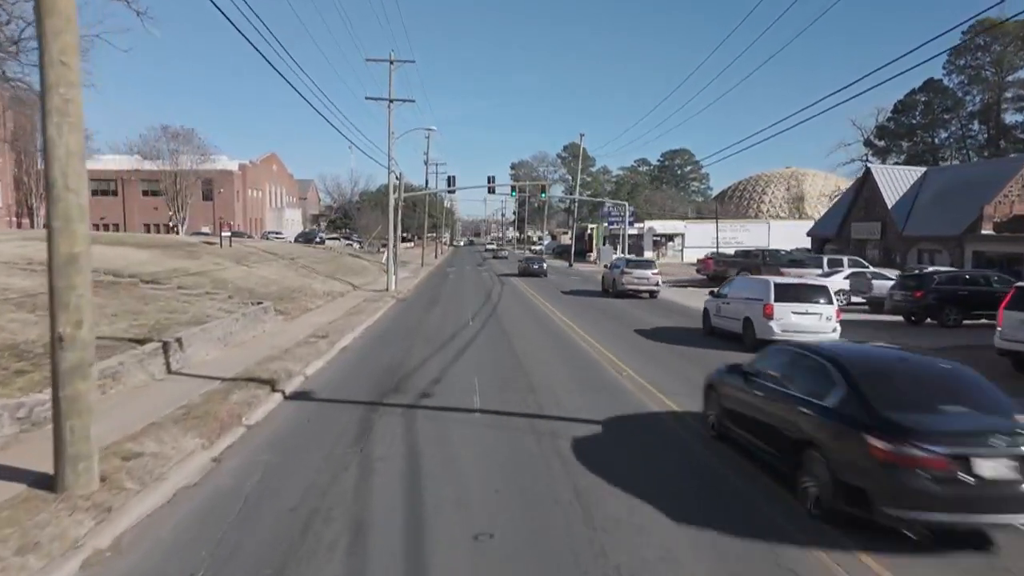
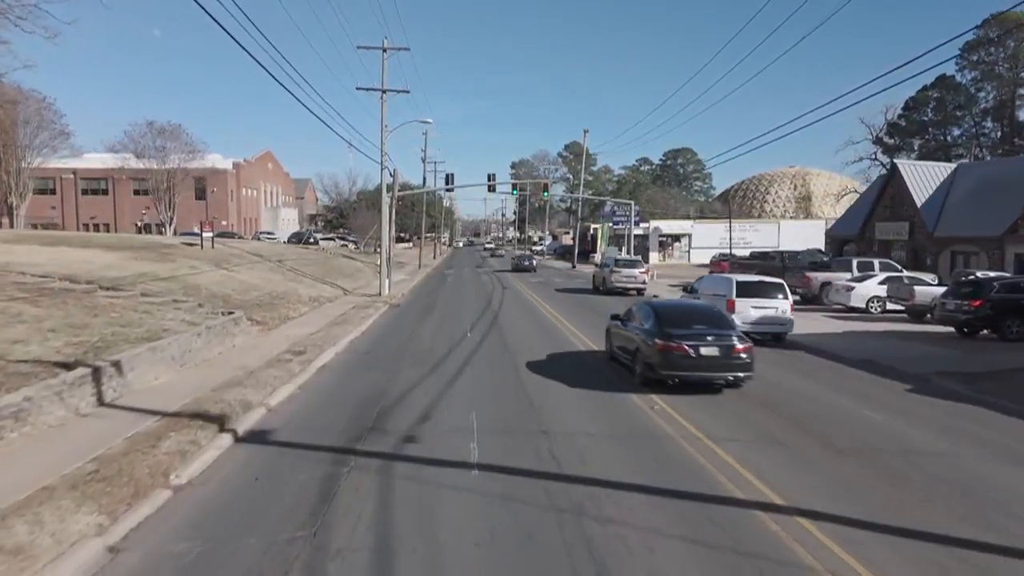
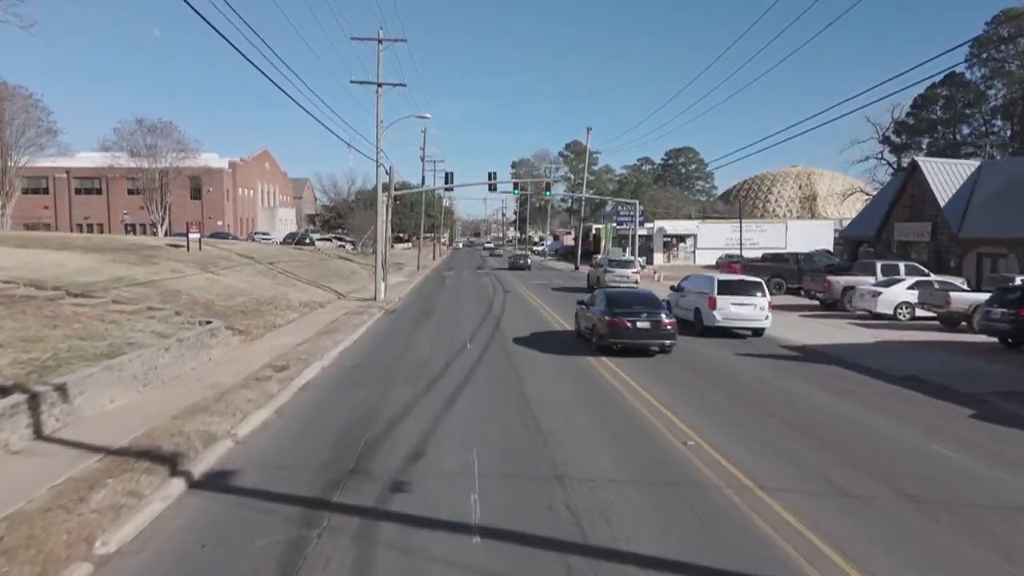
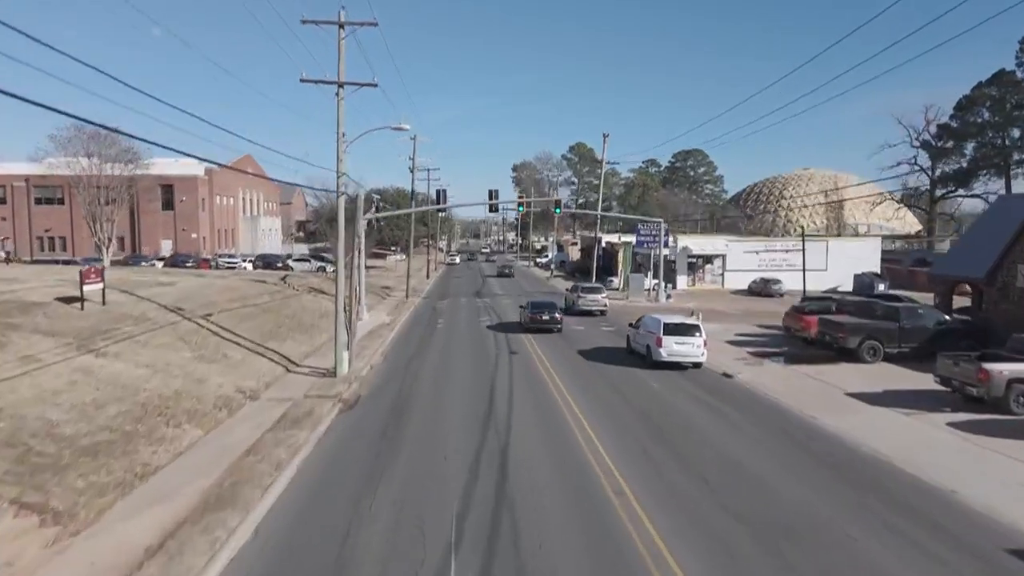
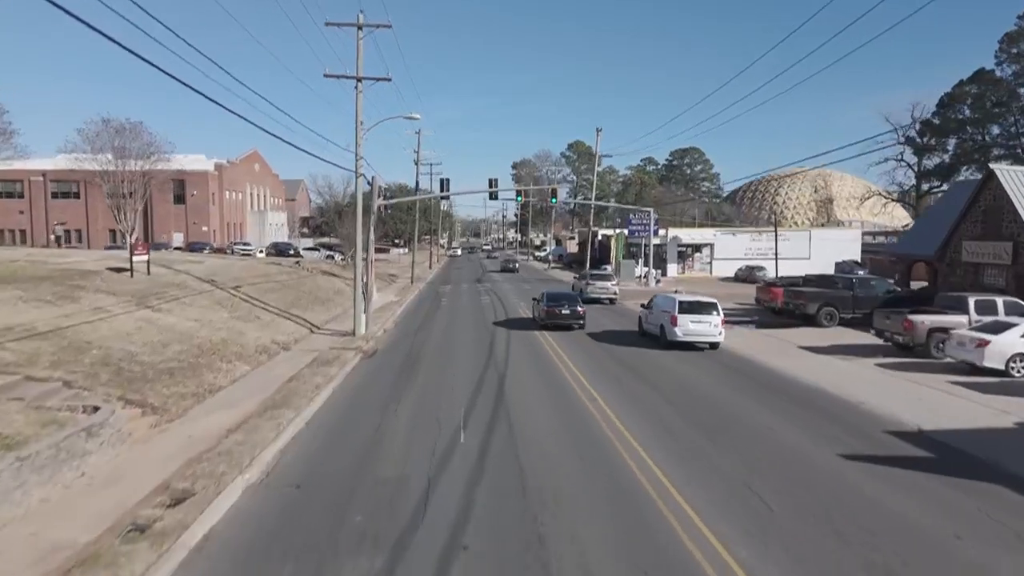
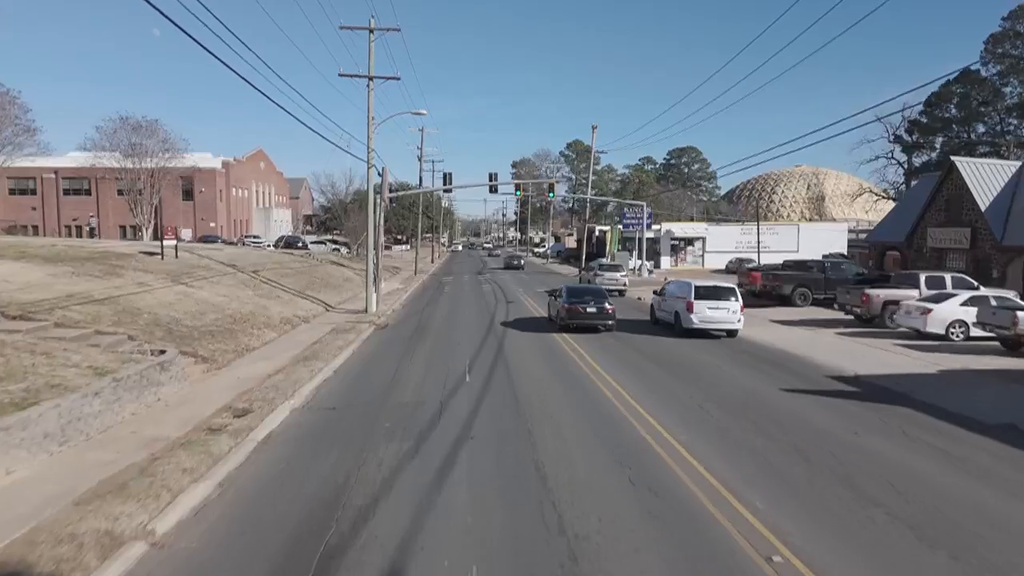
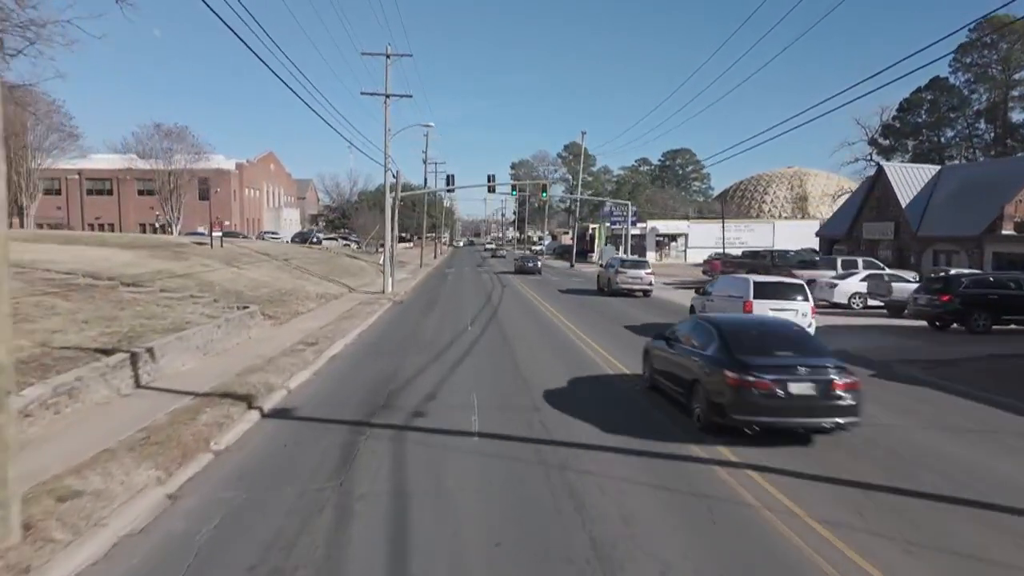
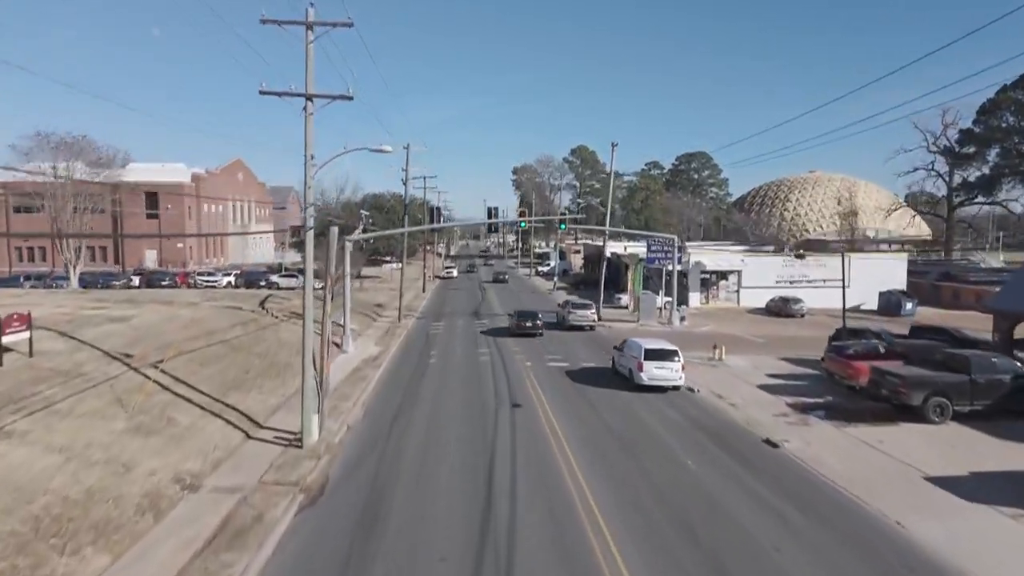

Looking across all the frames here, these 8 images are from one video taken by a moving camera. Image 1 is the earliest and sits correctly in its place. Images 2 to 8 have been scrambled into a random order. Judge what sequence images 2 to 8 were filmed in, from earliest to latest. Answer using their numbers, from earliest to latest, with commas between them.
7, 2, 3, 6, 5, 4, 8
